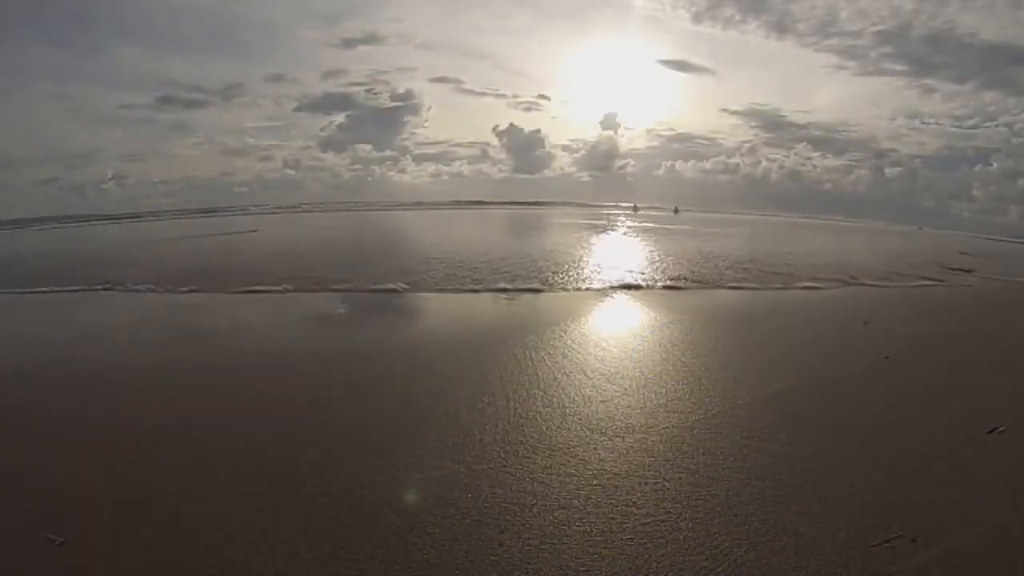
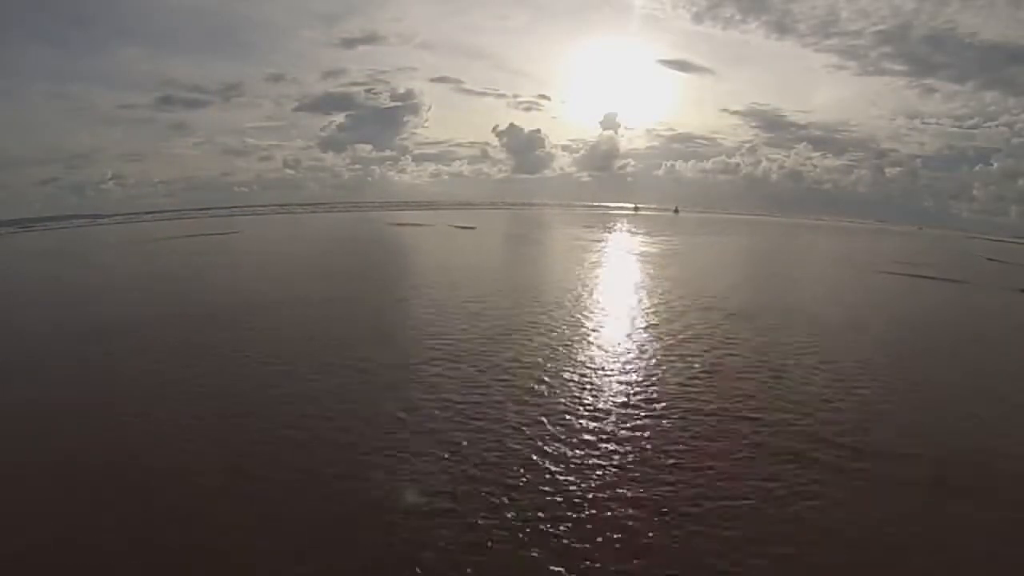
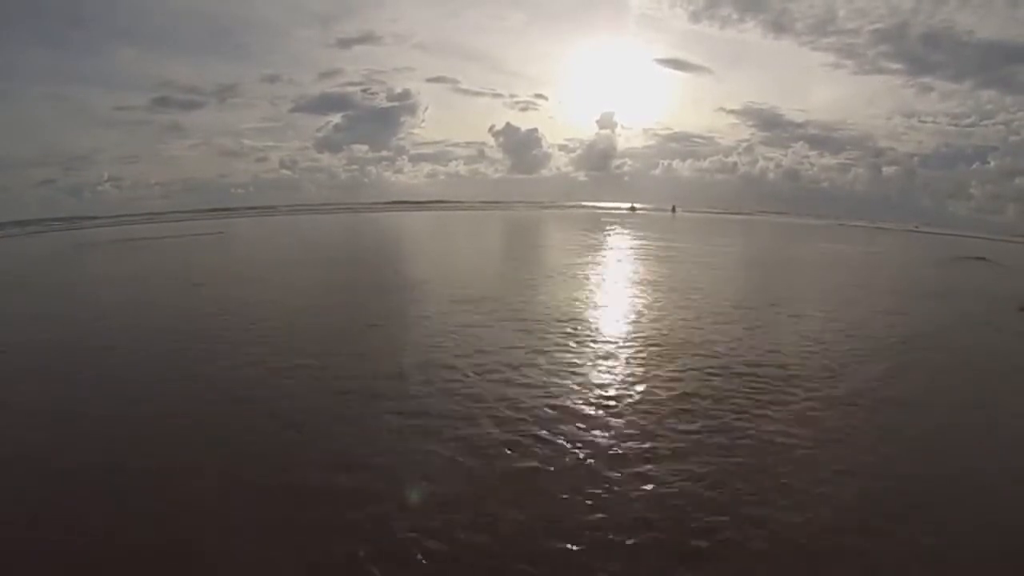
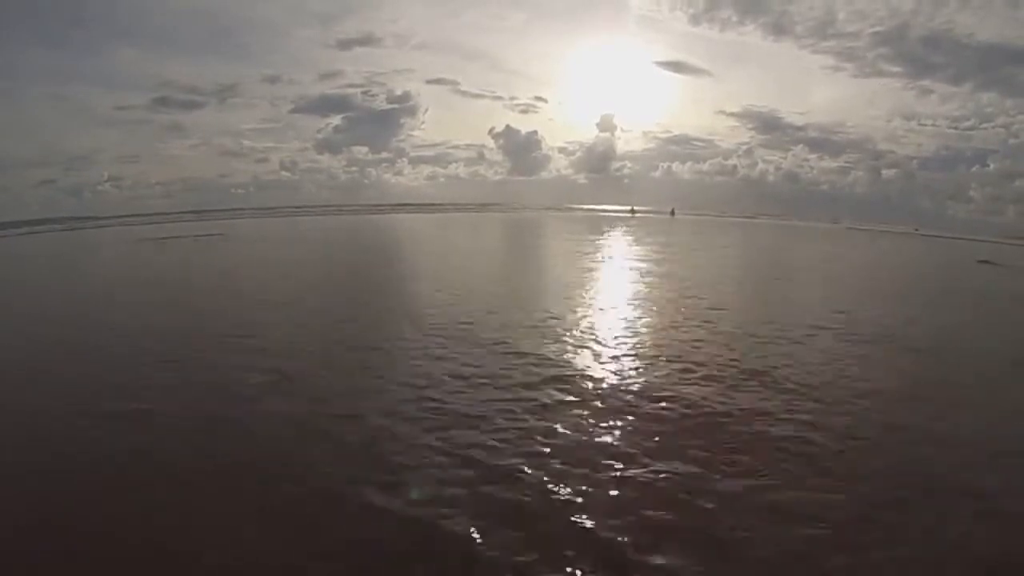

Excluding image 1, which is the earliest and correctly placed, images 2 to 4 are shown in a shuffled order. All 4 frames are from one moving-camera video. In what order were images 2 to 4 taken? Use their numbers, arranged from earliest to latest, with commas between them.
2, 4, 3
